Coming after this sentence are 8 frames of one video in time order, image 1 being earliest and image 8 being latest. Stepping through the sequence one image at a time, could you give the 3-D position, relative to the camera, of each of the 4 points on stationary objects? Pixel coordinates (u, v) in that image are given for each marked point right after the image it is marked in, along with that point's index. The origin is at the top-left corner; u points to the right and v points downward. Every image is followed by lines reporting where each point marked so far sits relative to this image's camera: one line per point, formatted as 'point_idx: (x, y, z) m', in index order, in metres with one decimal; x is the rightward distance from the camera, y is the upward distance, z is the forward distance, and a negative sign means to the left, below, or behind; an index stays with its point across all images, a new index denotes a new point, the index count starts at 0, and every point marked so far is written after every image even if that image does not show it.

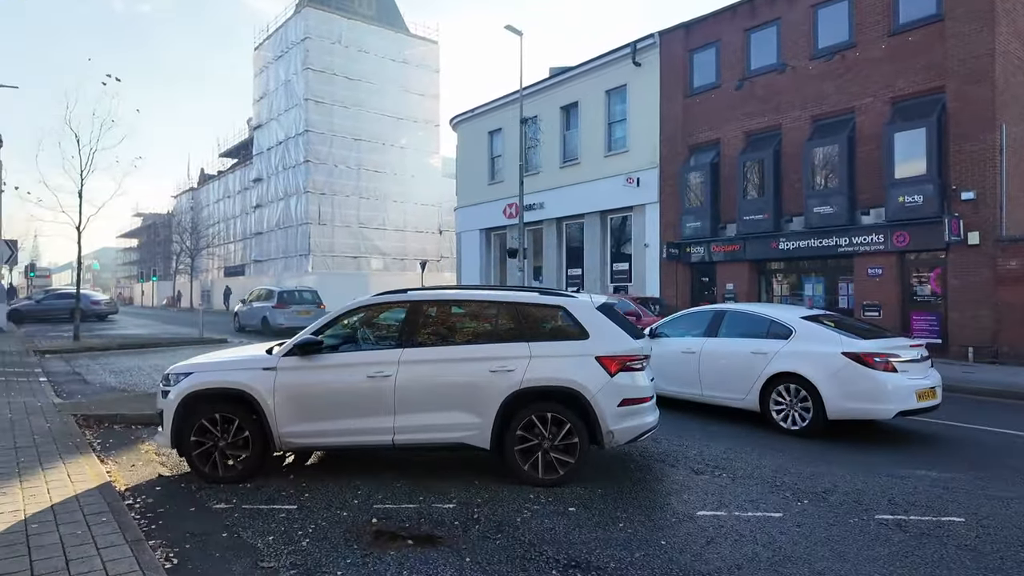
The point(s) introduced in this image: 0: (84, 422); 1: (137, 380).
0: (-5.0, -1.6, +7.7) m
1: (-6.6, -1.6, +11.5) m
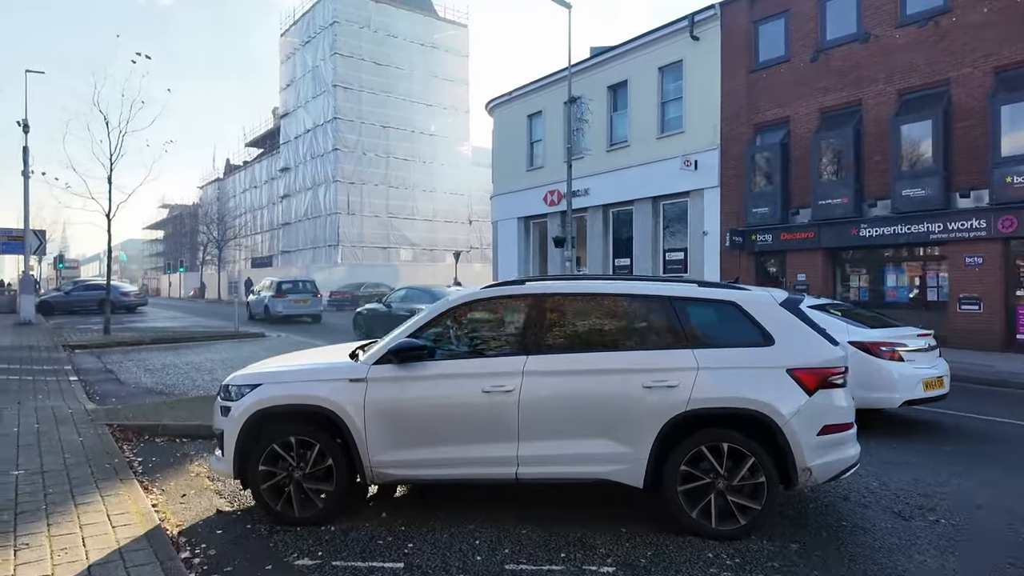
0: (-3.9, -1.5, +6.6) m
1: (-5.4, -1.5, +10.5) m
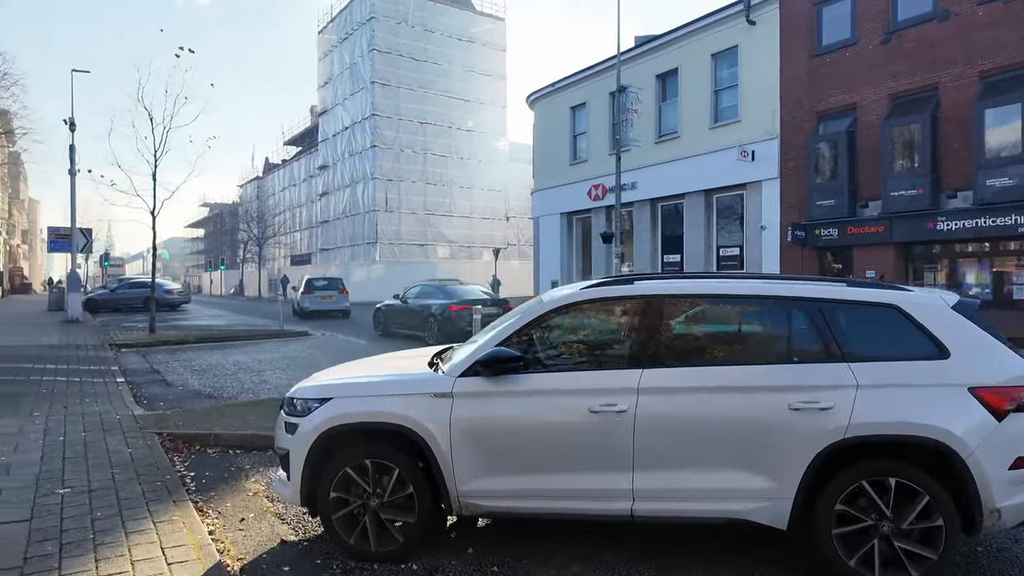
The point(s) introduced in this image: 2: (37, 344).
0: (-3.2, -1.5, +6.2) m
1: (-4.5, -1.4, +10.1) m
2: (-10.2, -1.2, +14.1) m
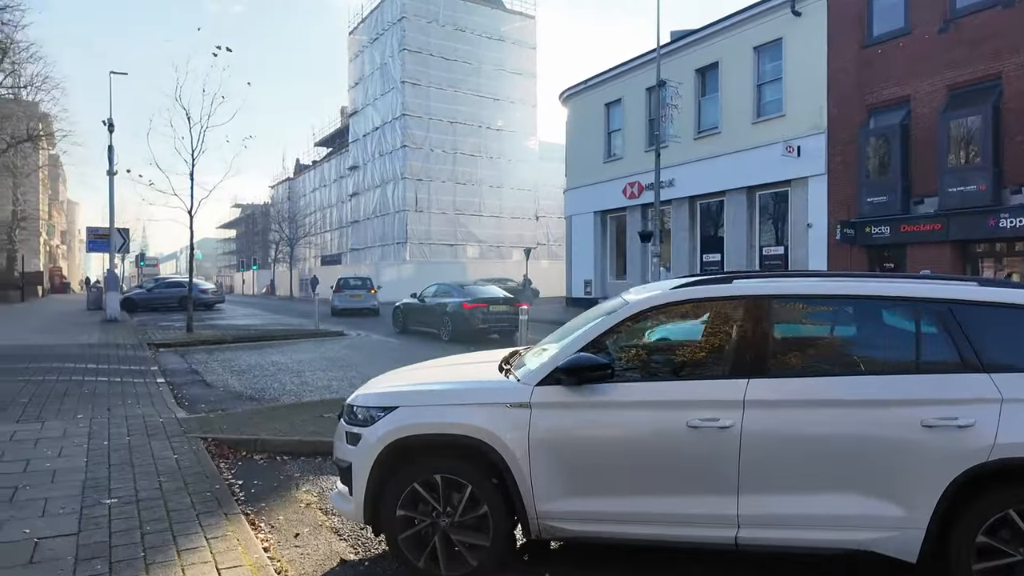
0: (-2.6, -1.5, +5.9) m
1: (-3.8, -1.4, +9.9) m
2: (-9.4, -1.2, +14.2) m
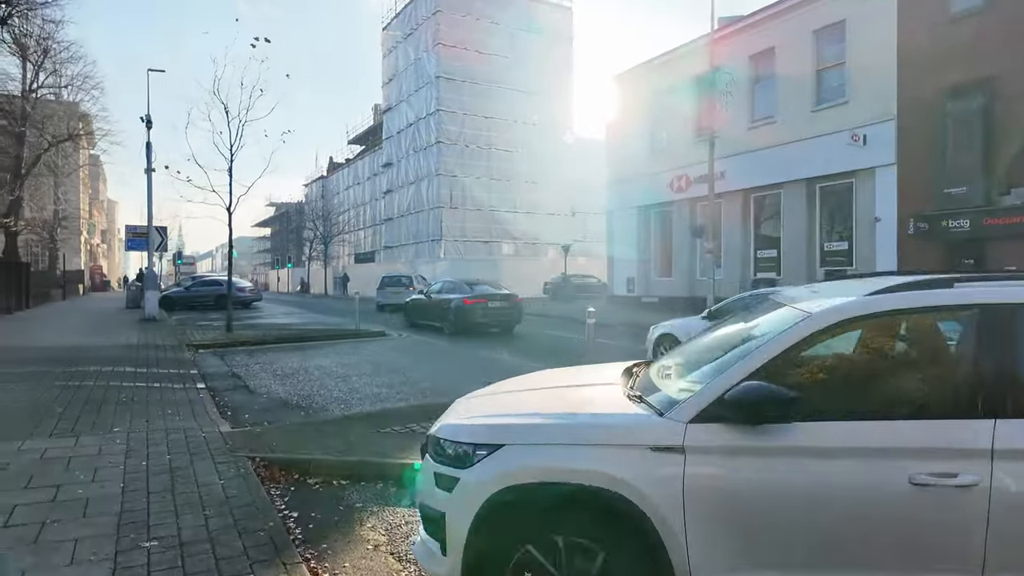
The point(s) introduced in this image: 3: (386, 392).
0: (-2.0, -1.5, +5.3) m
1: (-2.9, -1.4, +9.3) m
2: (-8.3, -1.2, +13.8) m
3: (-1.7, -1.4, +8.9) m
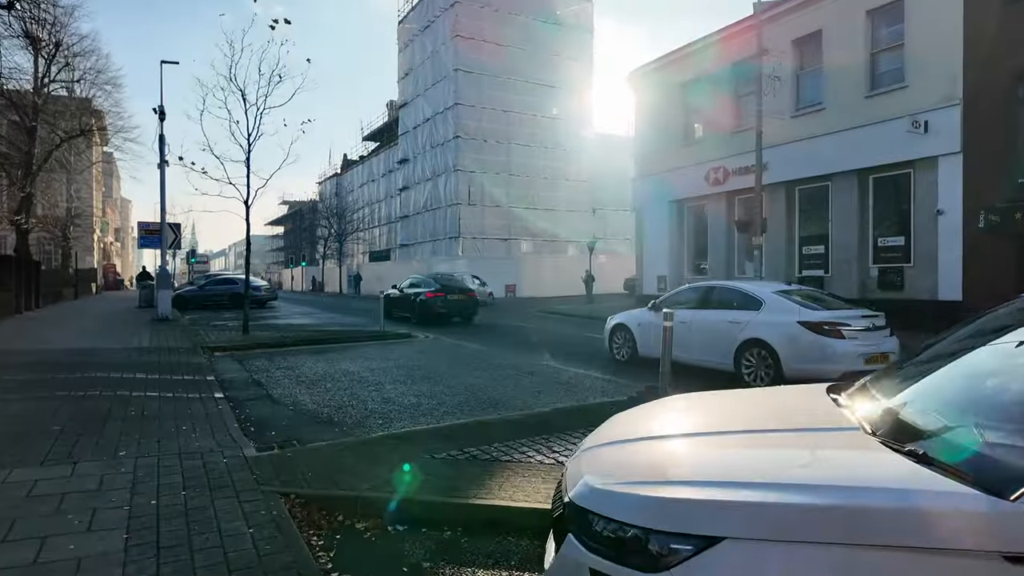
0: (-1.3, -1.5, +4.3) m
1: (-2.2, -1.4, +8.3) m
2: (-7.6, -1.1, +12.9) m
3: (-1.0, -1.4, +7.9) m
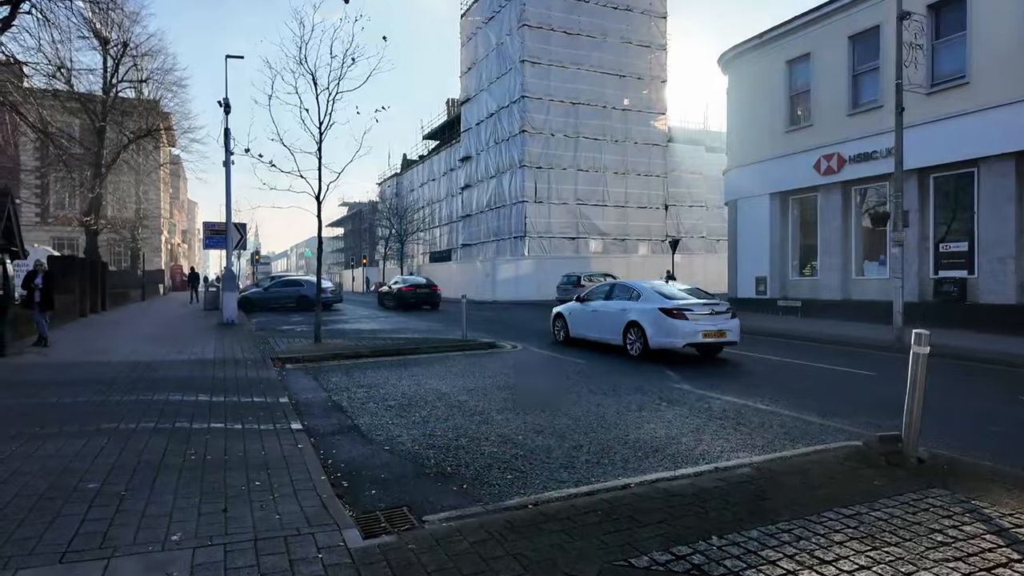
0: (-0.2, -1.5, +2.5) m
1: (-0.7, -1.5, +6.6) m
2: (-5.7, -1.2, +11.6) m
3: (+0.4, -1.5, +6.1) m
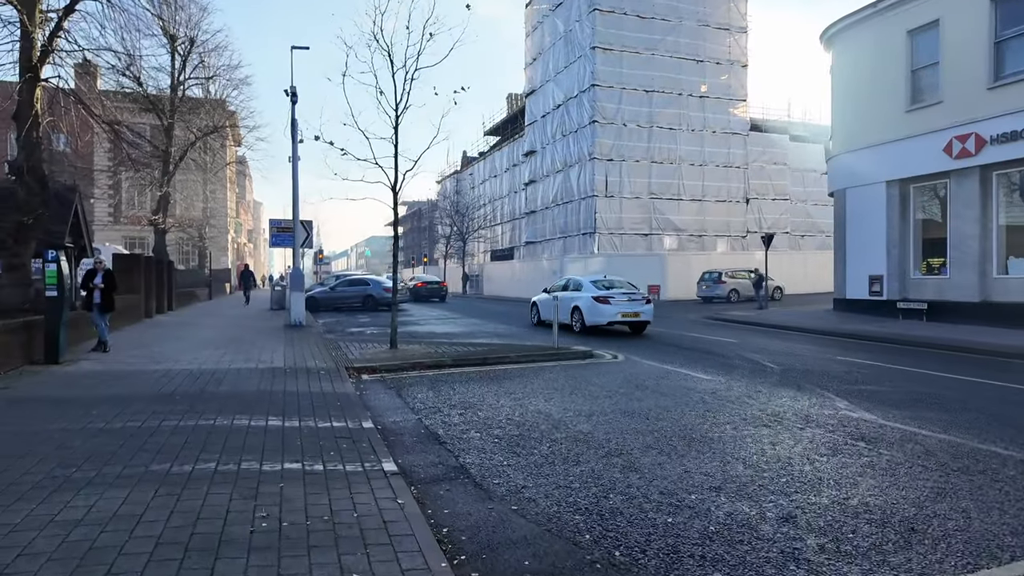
0: (+0.7, -1.6, +0.8) m
1: (+0.5, -1.5, +5.0) m
2: (-4.0, -1.2, +10.4) m
3: (+1.6, -1.5, +4.4) m
